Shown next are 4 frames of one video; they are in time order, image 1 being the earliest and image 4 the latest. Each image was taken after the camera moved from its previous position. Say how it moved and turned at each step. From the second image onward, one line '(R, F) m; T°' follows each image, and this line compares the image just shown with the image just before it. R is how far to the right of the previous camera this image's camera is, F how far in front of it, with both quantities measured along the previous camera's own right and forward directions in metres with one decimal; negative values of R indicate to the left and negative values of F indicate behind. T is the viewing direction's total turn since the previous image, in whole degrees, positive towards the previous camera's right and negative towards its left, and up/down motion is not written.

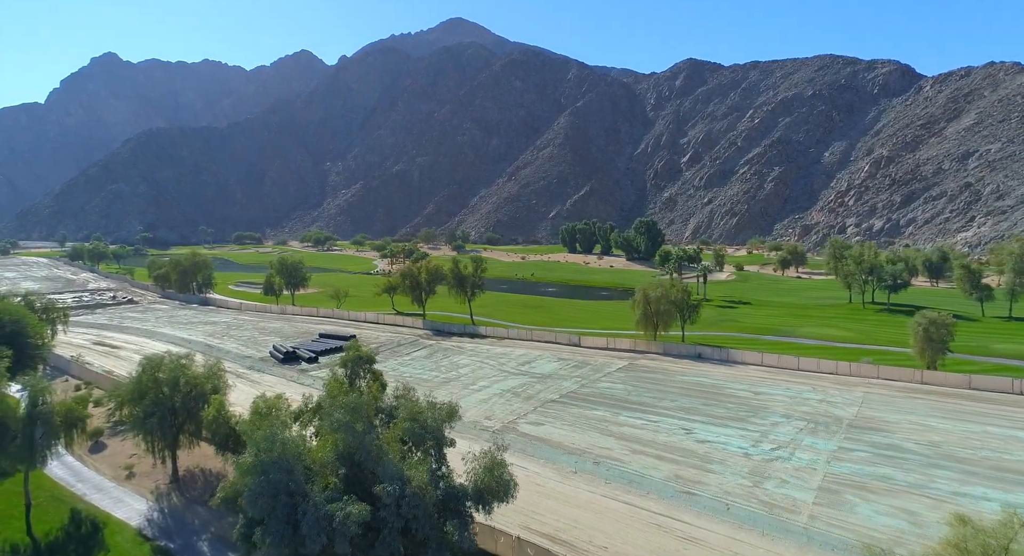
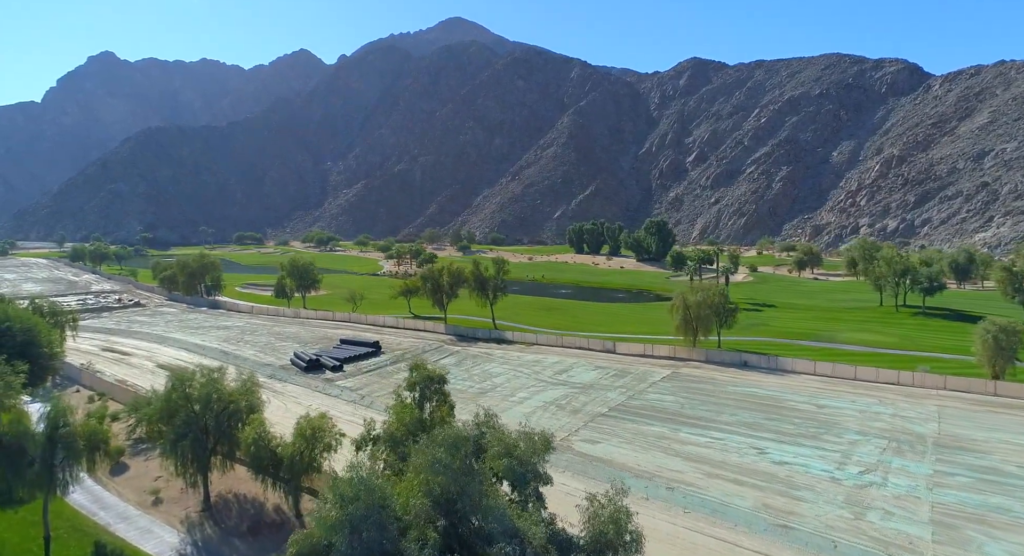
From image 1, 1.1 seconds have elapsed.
(-2.5, +2.2) m; 0°
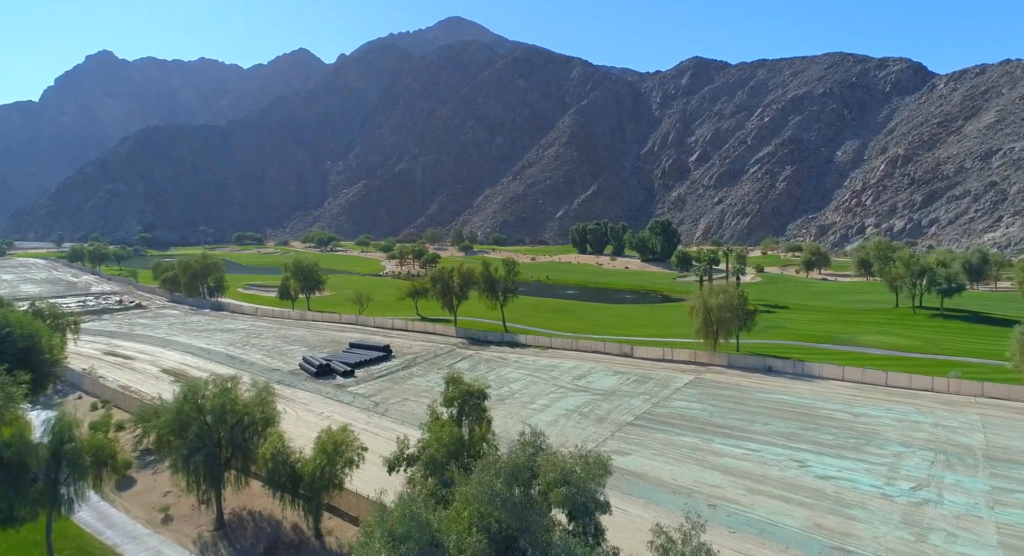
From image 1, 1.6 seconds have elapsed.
(-1.2, +1.3) m; 0°
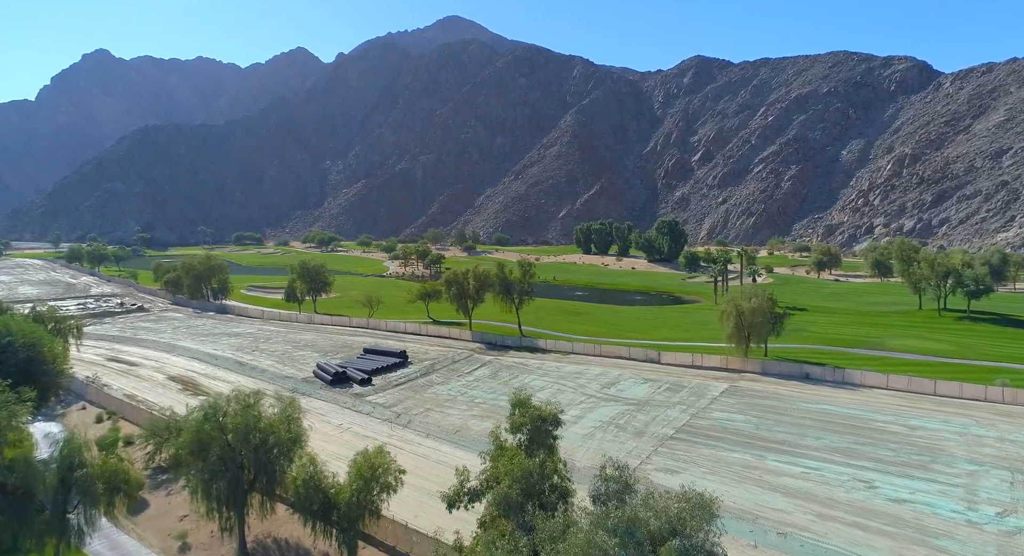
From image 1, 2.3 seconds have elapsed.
(-1.7, +1.8) m; 0°
